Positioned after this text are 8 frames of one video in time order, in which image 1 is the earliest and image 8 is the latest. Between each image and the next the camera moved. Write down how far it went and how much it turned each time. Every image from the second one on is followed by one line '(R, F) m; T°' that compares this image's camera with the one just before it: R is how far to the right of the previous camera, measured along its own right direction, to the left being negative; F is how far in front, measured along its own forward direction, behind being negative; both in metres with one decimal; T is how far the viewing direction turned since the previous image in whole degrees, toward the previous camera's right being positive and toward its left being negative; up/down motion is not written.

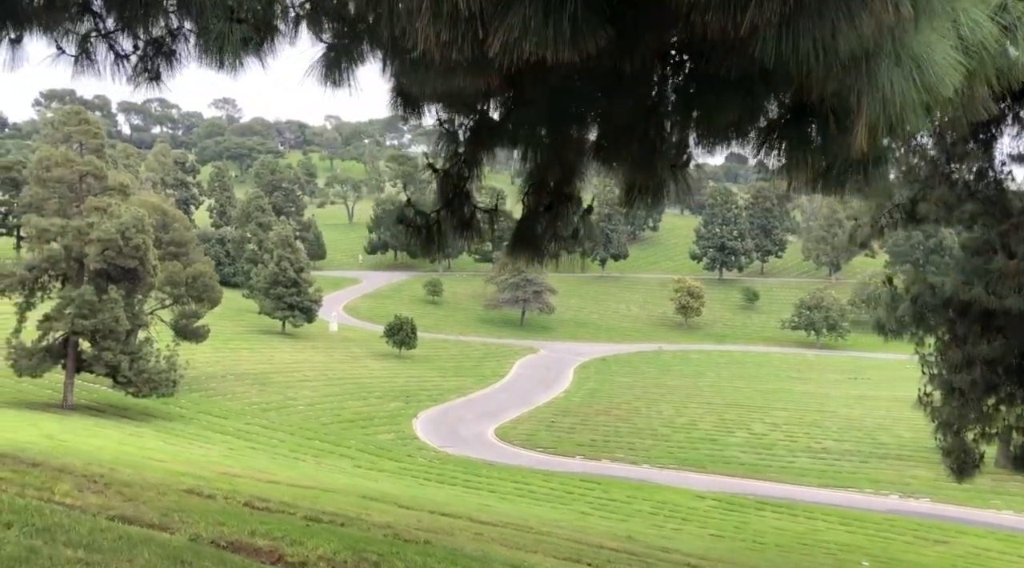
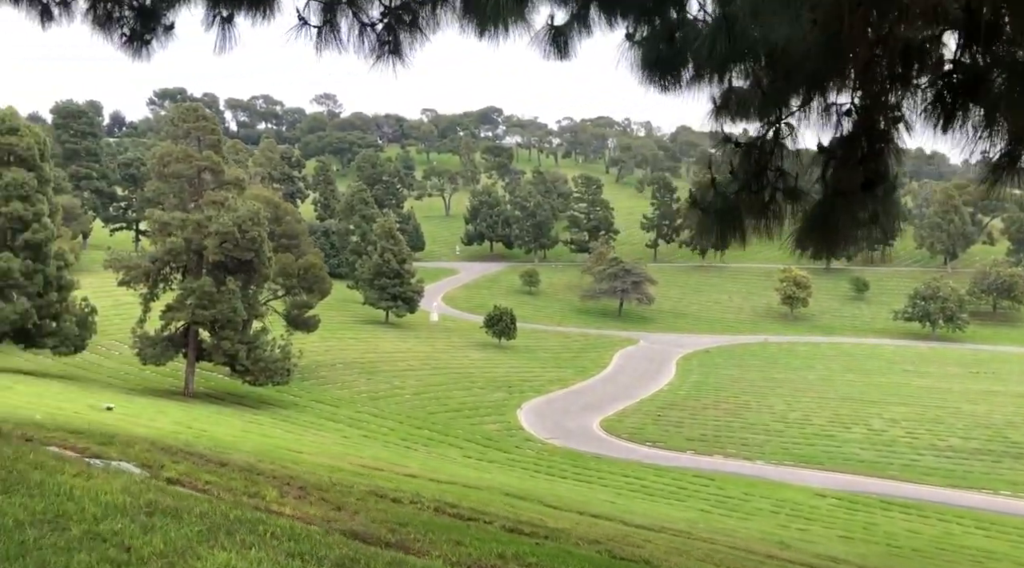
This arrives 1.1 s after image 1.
(-0.8, +0.2) m; -4°
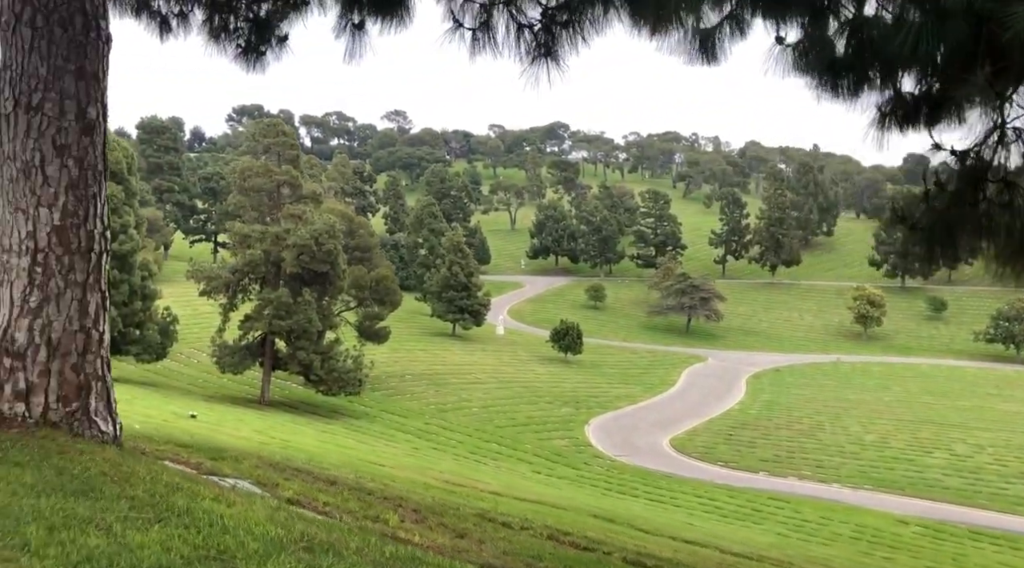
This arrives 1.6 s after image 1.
(-0.4, +0.2) m; -2°
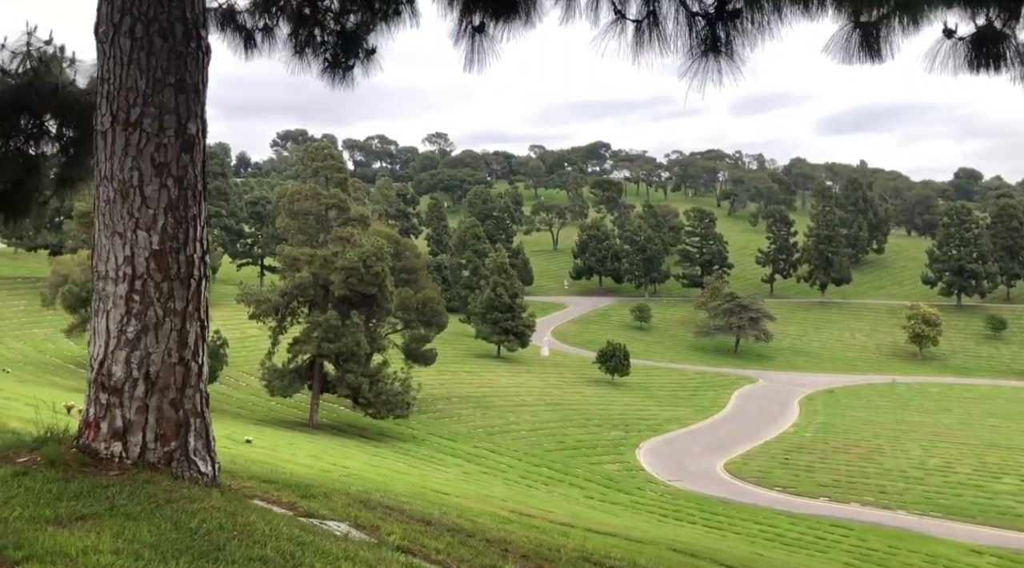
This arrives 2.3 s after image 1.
(-0.5, +0.4) m; -1°
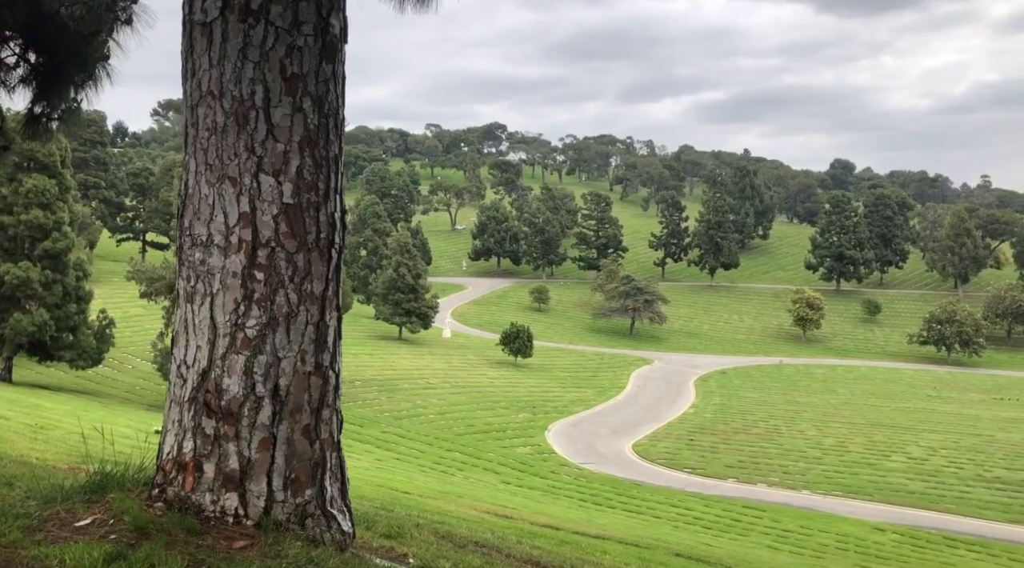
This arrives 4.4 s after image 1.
(-1.2, 0.0) m; +6°
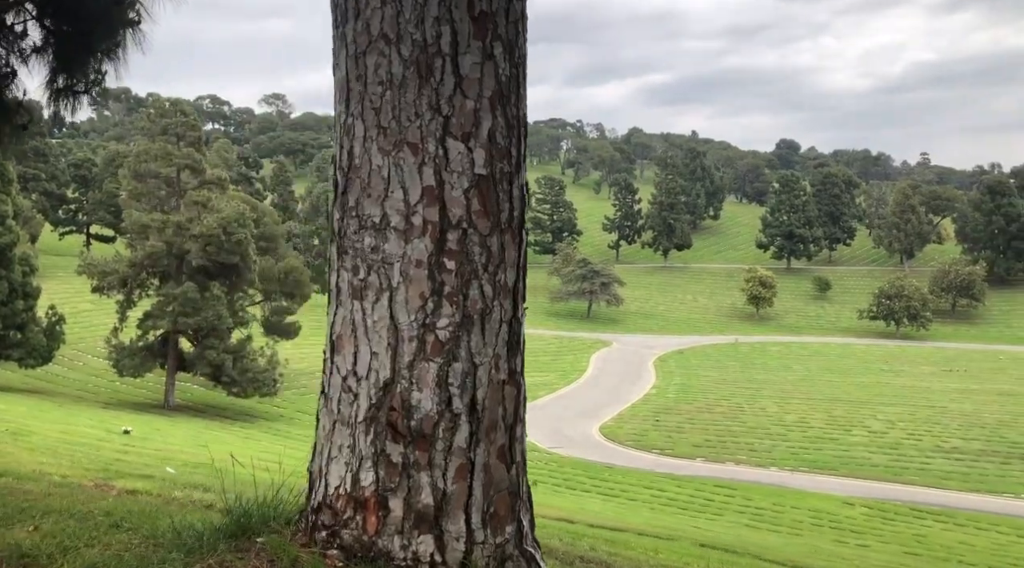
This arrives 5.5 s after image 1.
(-0.6, +0.2) m; +3°
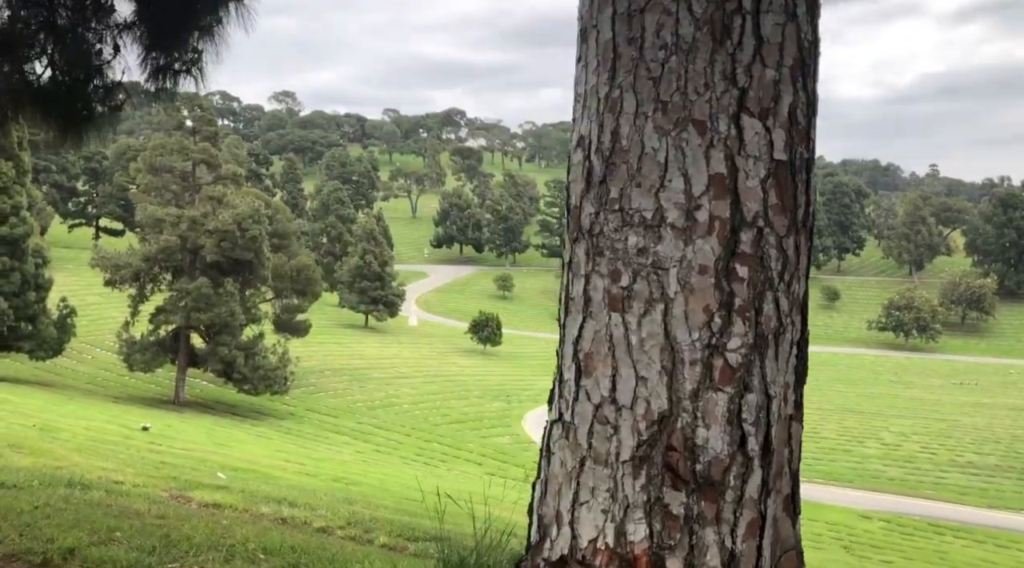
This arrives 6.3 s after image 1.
(-0.5, +0.1) m; 0°
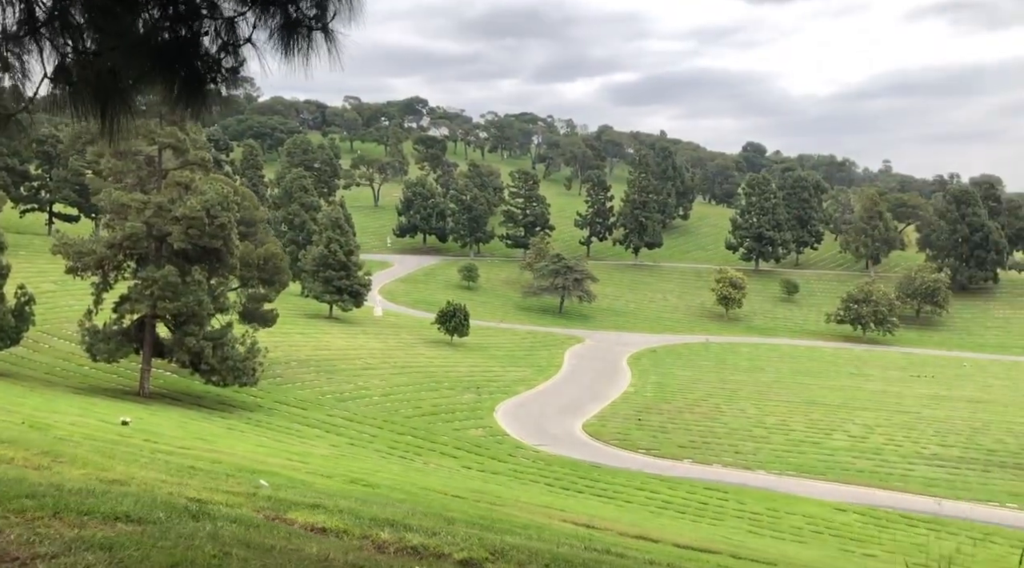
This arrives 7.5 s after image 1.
(-0.8, +0.4) m; +3°
